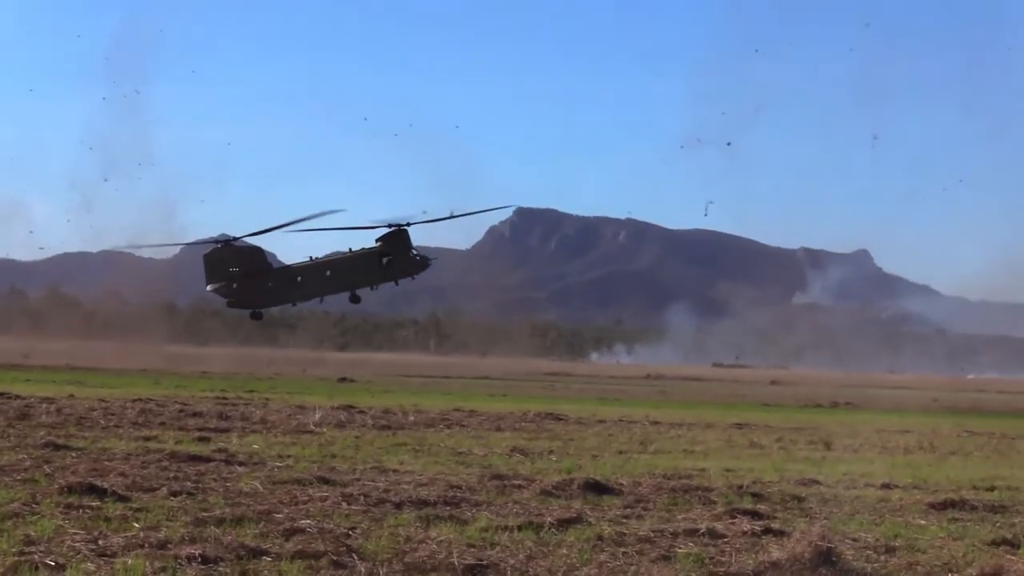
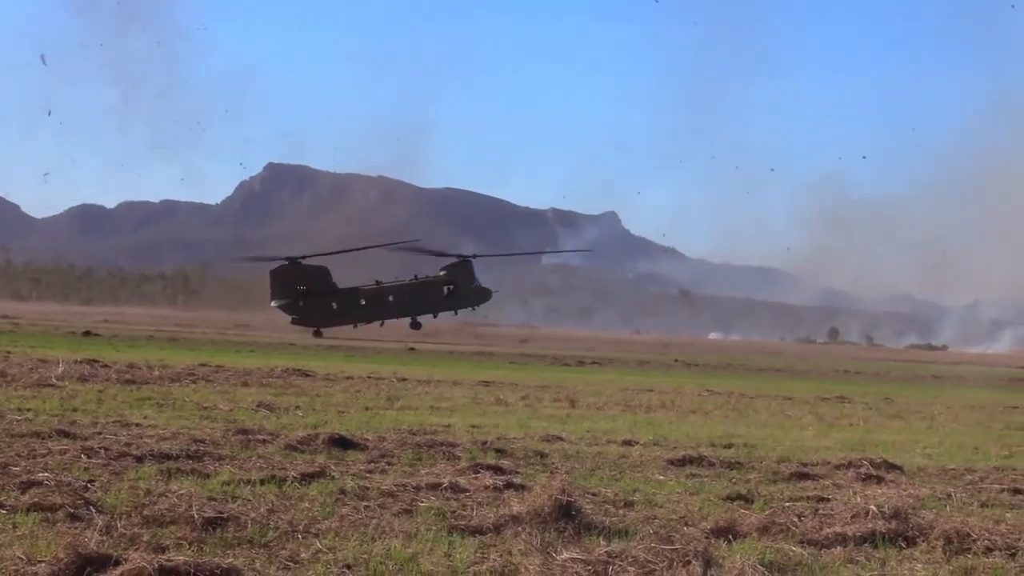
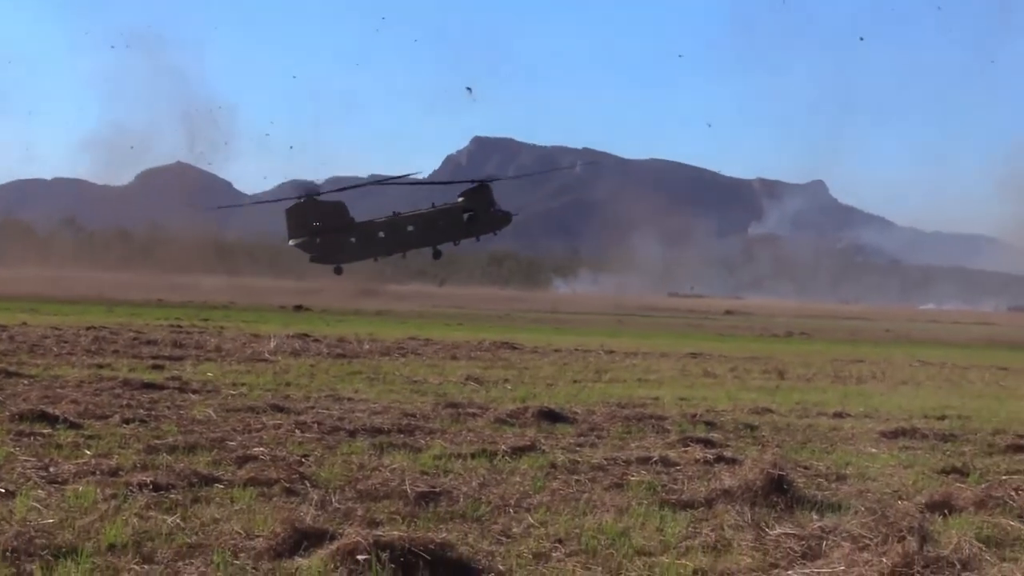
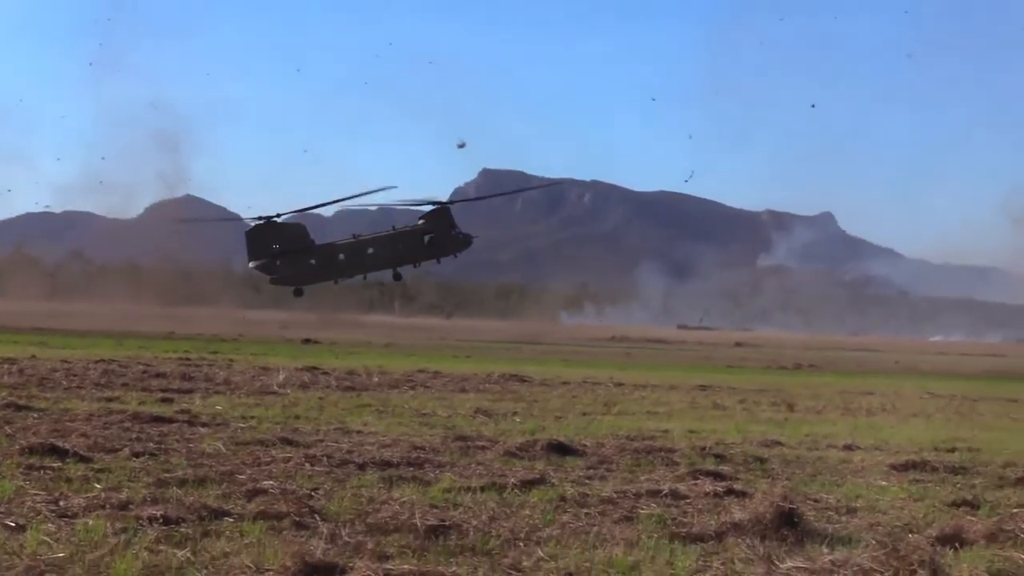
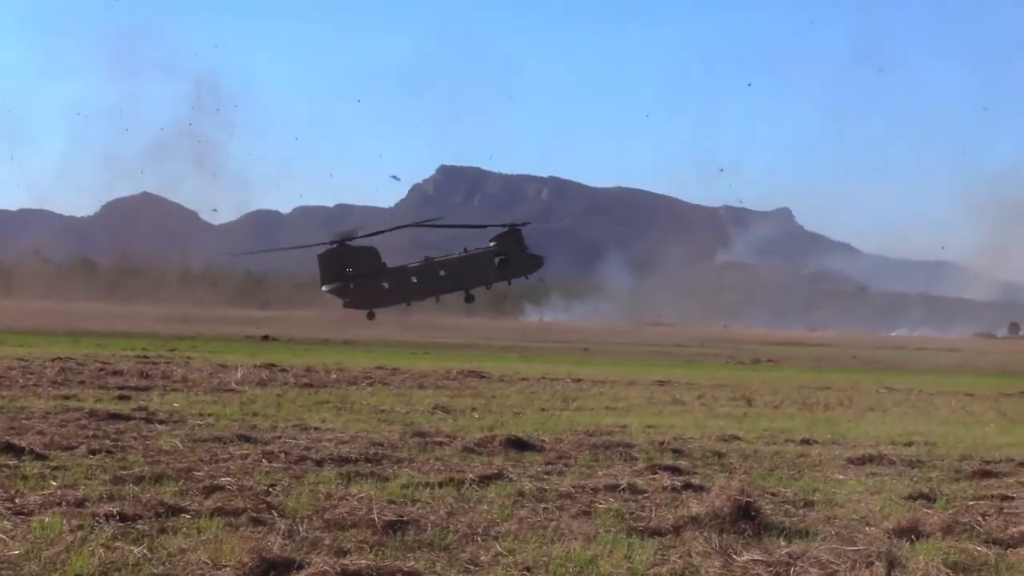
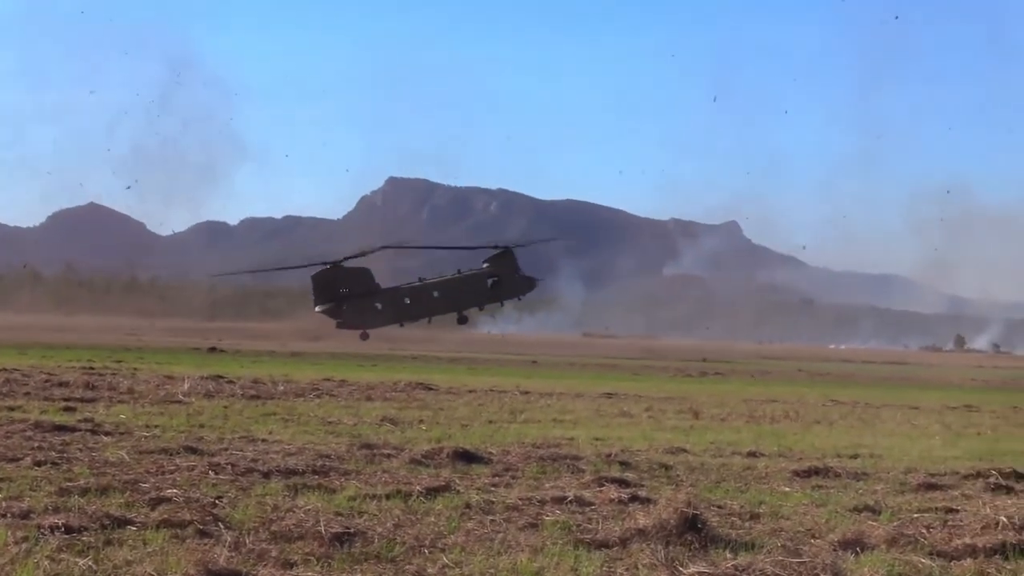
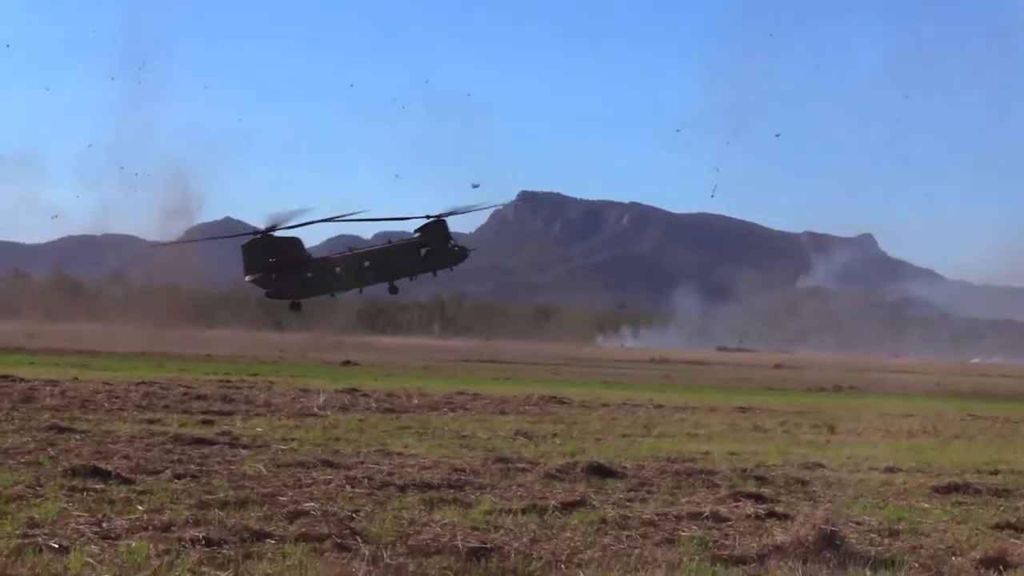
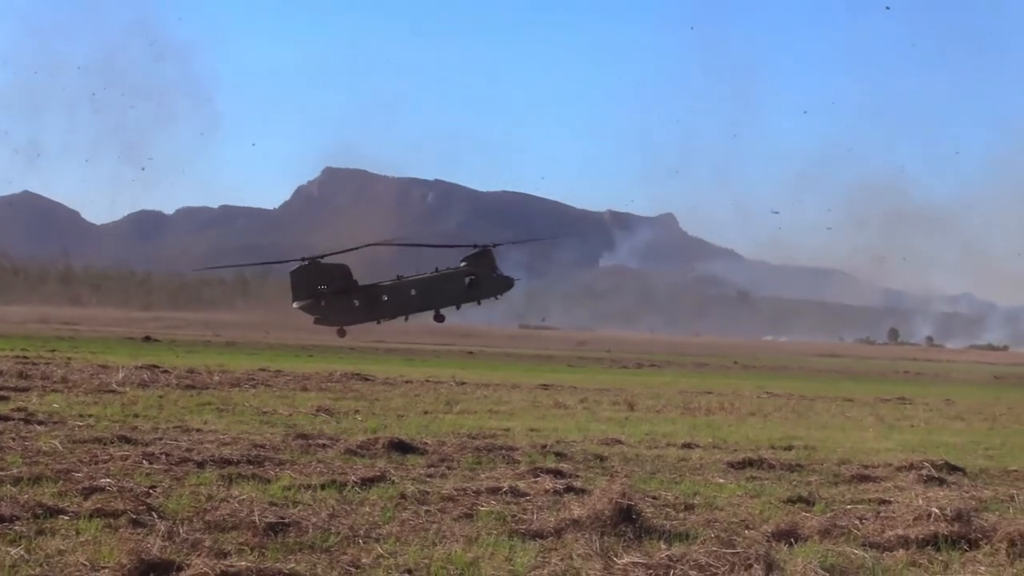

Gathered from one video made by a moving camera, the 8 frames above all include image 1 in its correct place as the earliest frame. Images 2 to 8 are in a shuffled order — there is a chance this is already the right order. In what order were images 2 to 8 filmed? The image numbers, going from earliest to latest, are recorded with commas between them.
7, 4, 3, 5, 6, 8, 2
